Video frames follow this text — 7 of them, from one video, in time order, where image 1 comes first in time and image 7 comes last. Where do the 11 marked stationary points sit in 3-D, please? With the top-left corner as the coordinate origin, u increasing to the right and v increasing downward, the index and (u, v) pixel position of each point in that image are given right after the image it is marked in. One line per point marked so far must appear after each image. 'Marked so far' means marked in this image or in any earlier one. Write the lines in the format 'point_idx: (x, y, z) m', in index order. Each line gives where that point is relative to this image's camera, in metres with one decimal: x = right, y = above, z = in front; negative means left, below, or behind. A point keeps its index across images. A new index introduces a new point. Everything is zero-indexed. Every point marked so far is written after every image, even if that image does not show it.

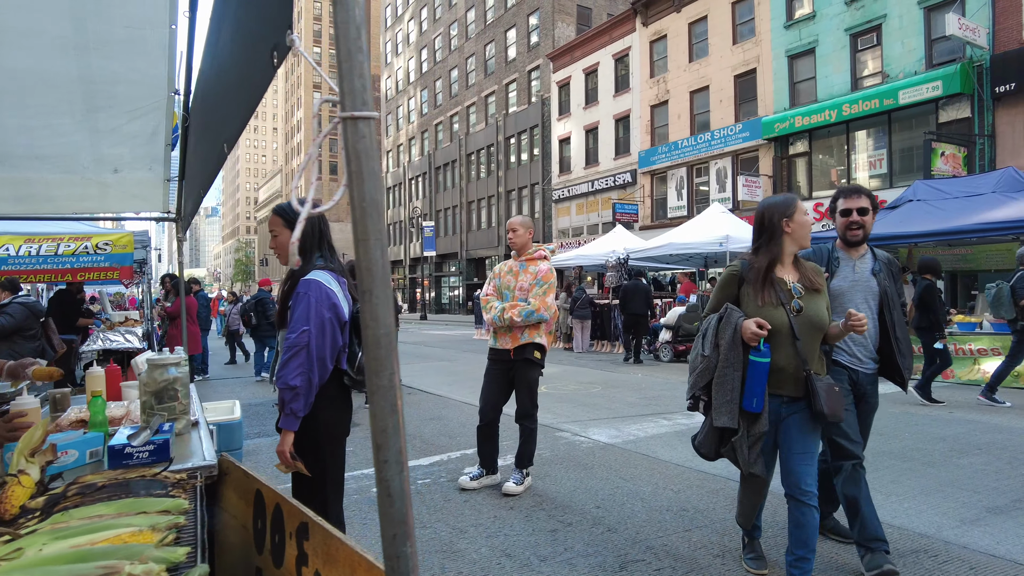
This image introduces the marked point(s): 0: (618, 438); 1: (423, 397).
0: (+1.0, -1.4, +5.9) m
1: (-1.2, -1.5, +9.1) m
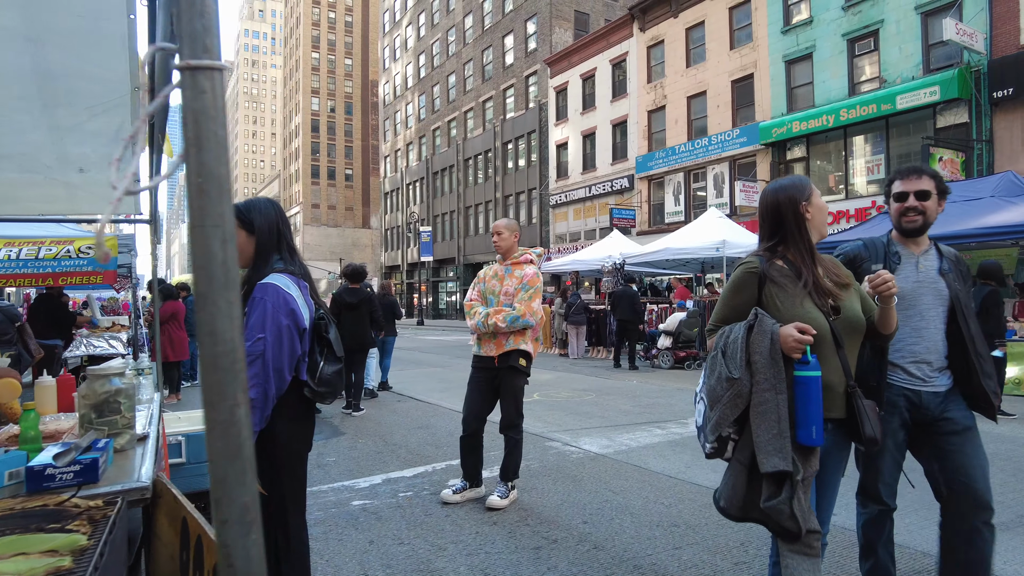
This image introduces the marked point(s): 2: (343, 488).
0: (+0.9, -1.4, +5.8) m
1: (-1.3, -1.6, +8.9) m
2: (-1.3, -1.5, +4.9) m
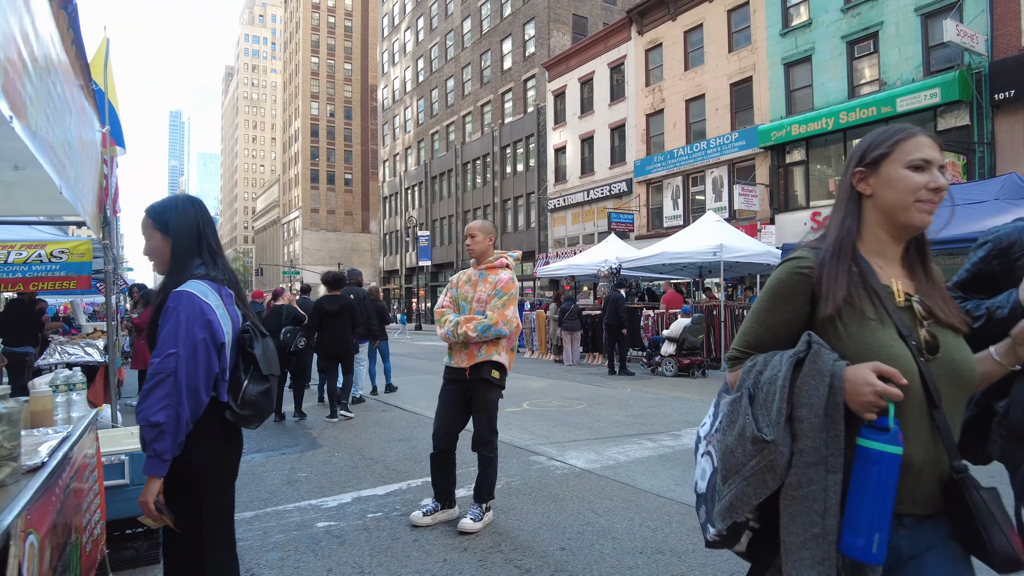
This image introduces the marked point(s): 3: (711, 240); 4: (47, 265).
0: (+0.7, -1.5, +5.5) m
1: (-1.5, -1.7, +8.6) m
2: (-1.4, -1.5, +4.6) m
3: (+4.5, +1.1, +14.7) m
4: (-5.6, +0.3, +7.9) m
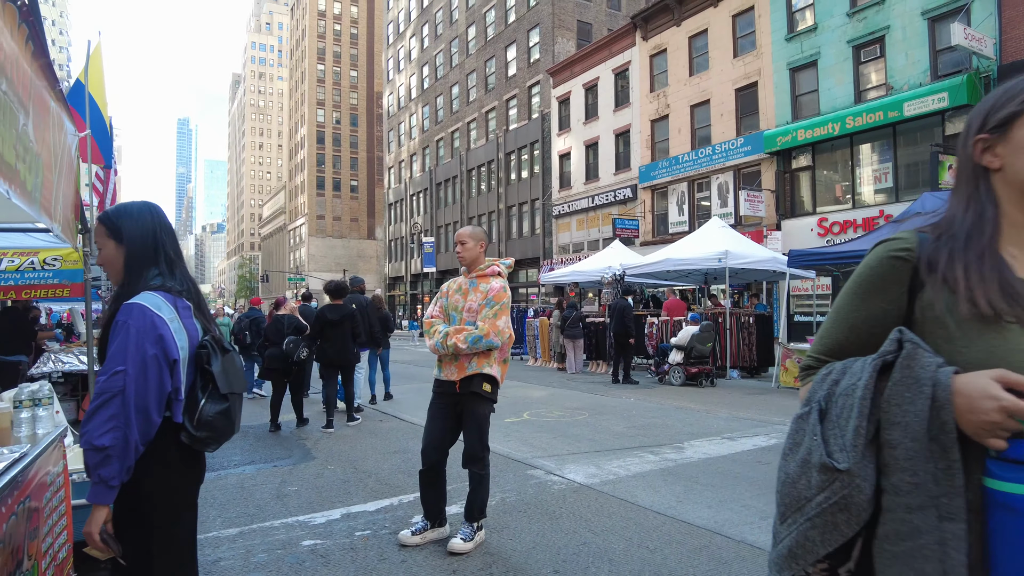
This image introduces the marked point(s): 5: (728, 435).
0: (+0.7, -1.5, +5.3) m
1: (-1.5, -1.8, +8.5) m
2: (-1.5, -1.6, +4.5) m
3: (+4.5, +0.9, +14.5) m
4: (-5.6, +0.2, +7.8) m
5: (+2.3, -1.5, +6.9) m
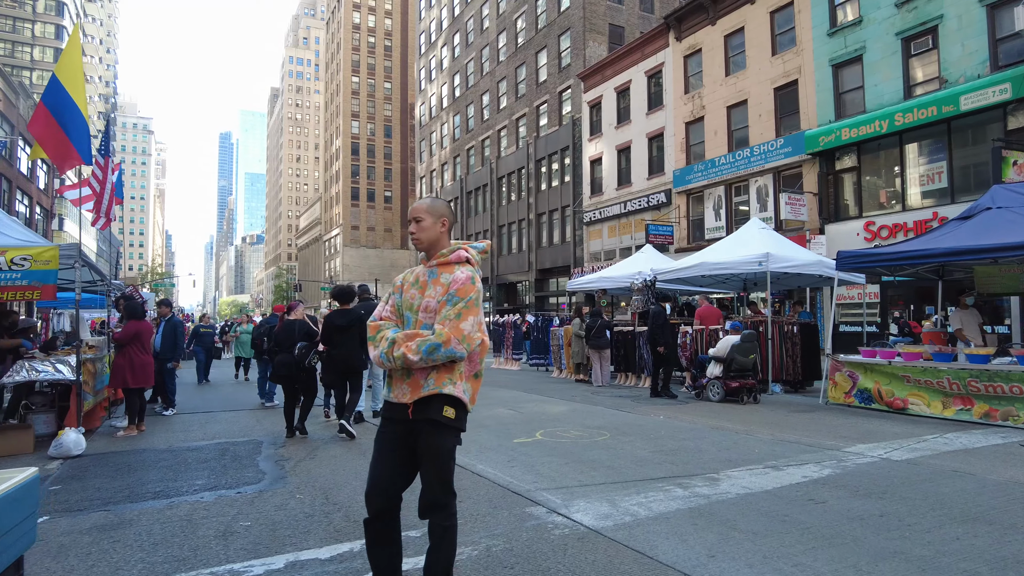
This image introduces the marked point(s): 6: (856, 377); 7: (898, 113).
0: (+0.6, -1.5, +4.3) m
1: (-1.4, -1.8, +7.6) m
2: (-1.5, -1.6, +3.6) m
3: (+4.9, +0.8, +13.4) m
4: (-5.5, +0.2, +7.2) m
5: (+2.3, -1.6, +5.8) m
6: (+5.3, -1.4, +10.1) m
7: (+11.3, +5.2, +19.3) m
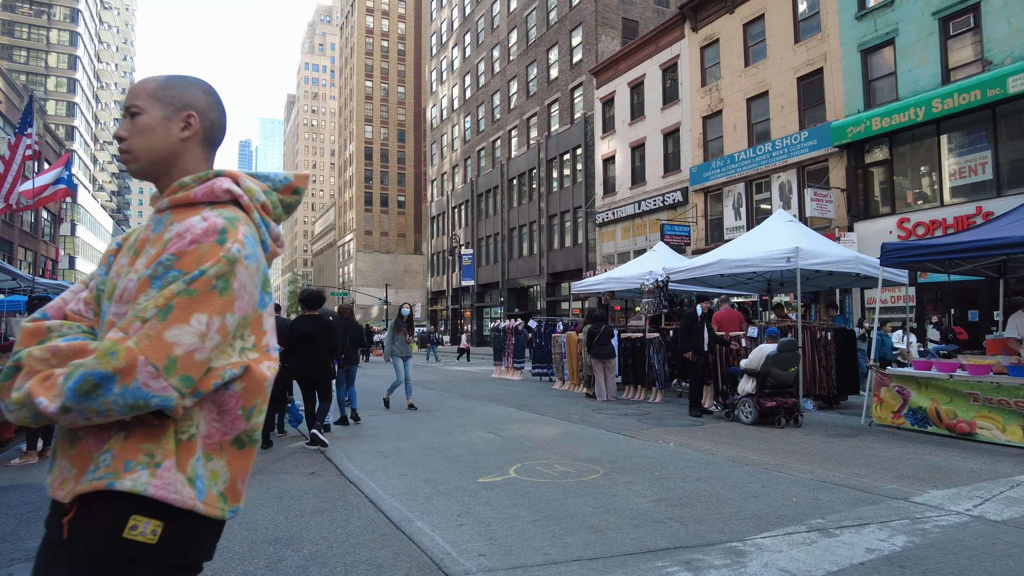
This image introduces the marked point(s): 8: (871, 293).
0: (+0.2, -1.4, +2.7) m
1: (-1.6, -1.8, +6.0) m
2: (-1.9, -1.5, +2.1) m
3: (+4.8, +0.8, +11.7) m
4: (-5.8, +0.2, +5.7) m
5: (+2.0, -1.5, +4.2) m
6: (+5.0, -1.3, +8.4) m
7: (+11.3, +5.1, +17.5) m
8: (+10.0, -0.1, +18.3) m
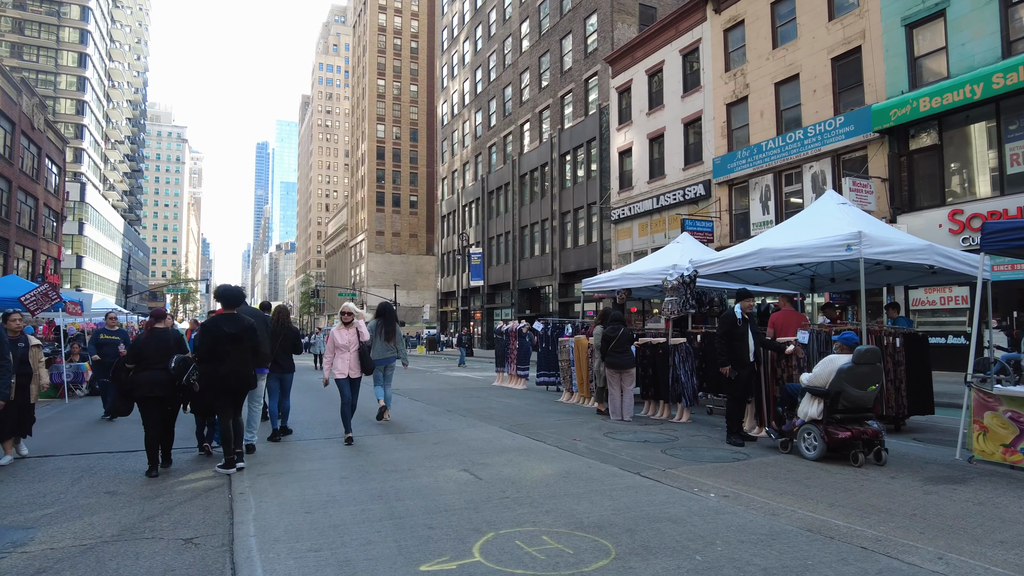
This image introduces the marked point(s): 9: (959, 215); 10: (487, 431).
0: (0.0, -1.3, +0.7) m
1: (-1.8, -1.7, +4.0) m
2: (-2.2, -1.4, +0.1) m
3: (+4.7, +0.9, +9.6) m
4: (-6.0, +0.3, +3.9) m
5: (+1.7, -1.4, +2.1) m
6: (+4.9, -1.3, +6.2) m
7: (+11.4, +5.2, +15.2) m
8: (+10.1, -0.1, +16.0) m
9: (+11.3, +1.9, +16.3) m
10: (-0.3, -1.9, +8.8) m
